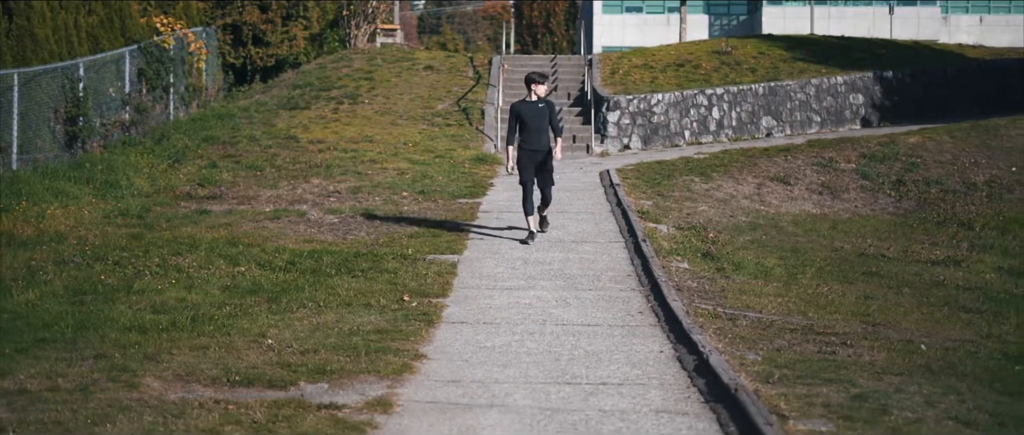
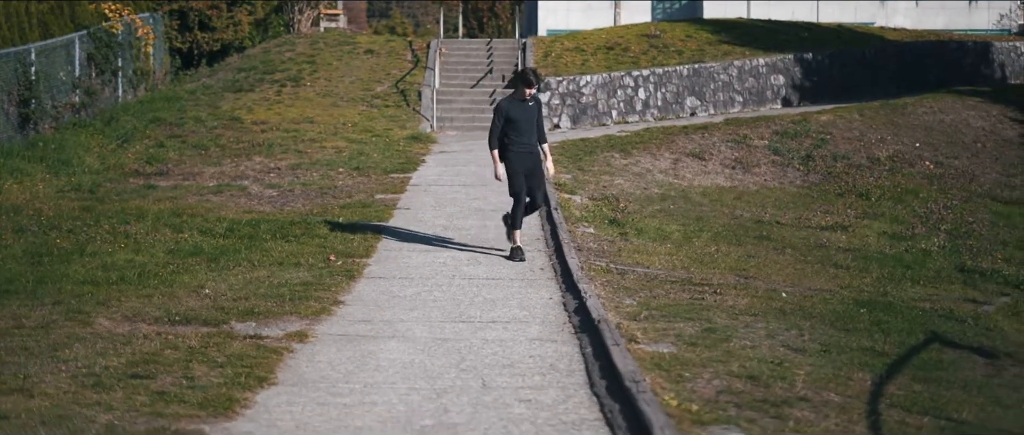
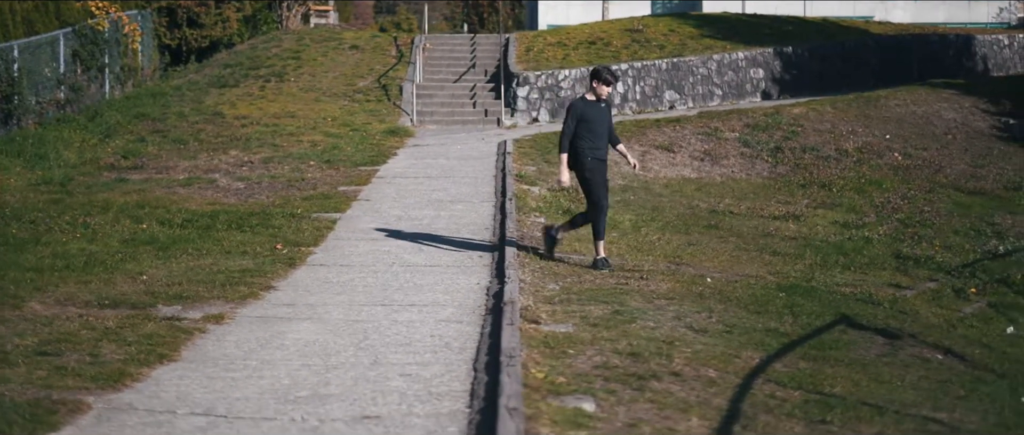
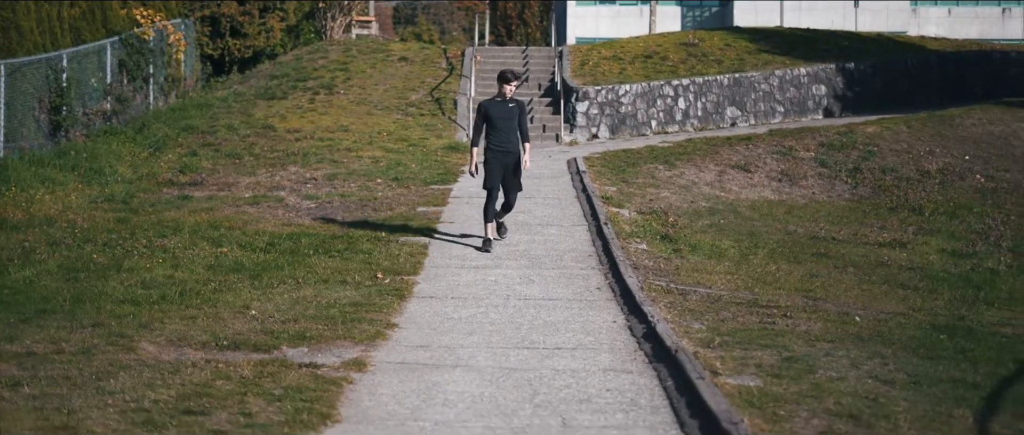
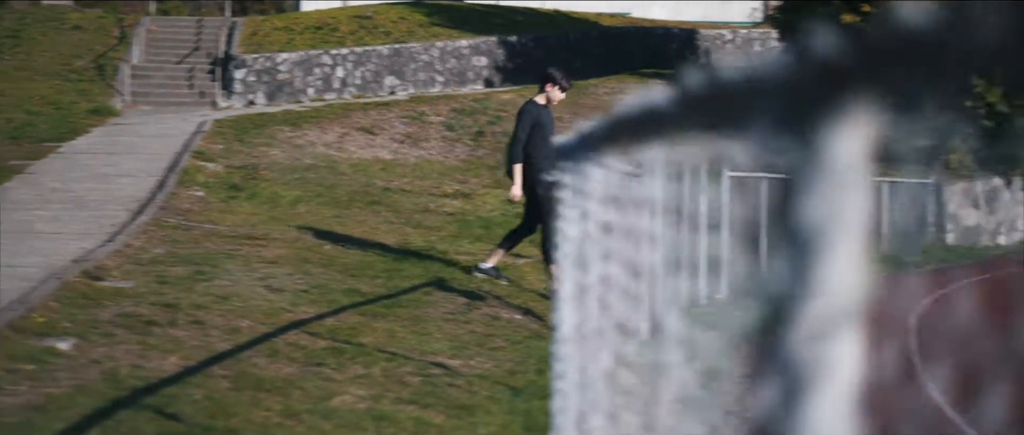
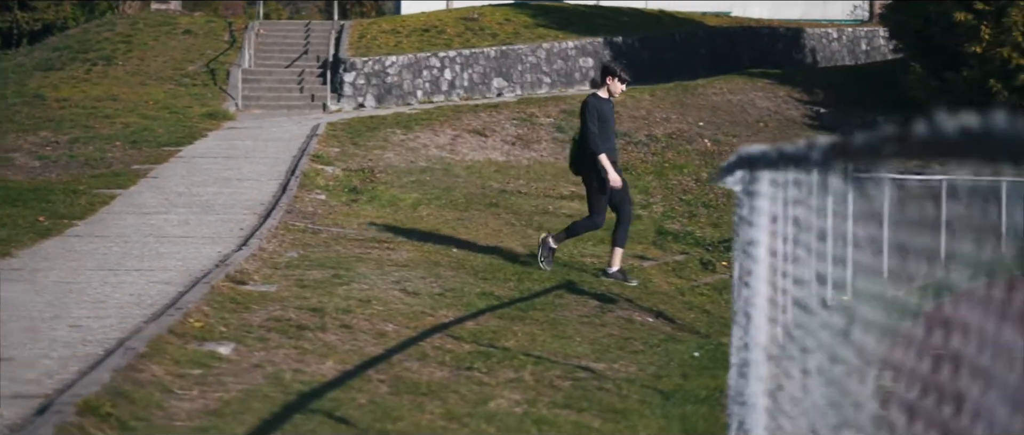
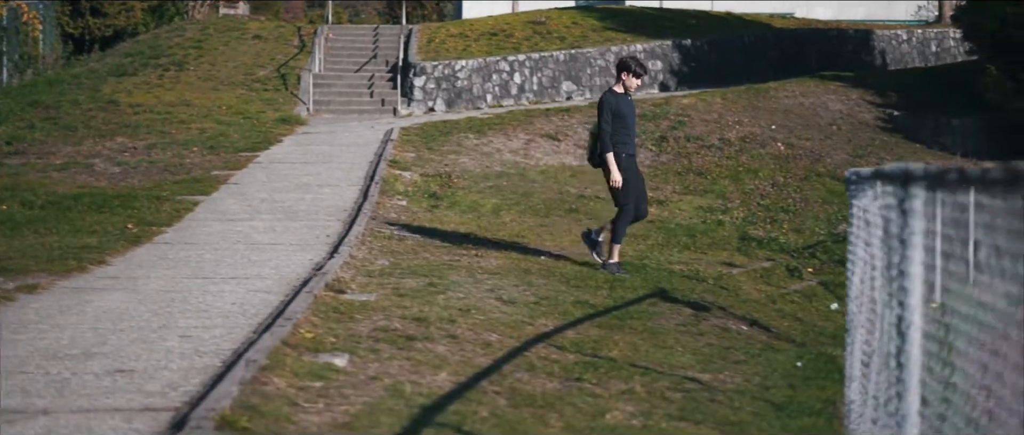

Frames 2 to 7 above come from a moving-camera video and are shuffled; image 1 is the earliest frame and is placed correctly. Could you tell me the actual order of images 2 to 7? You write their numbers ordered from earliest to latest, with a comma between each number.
4, 2, 3, 7, 6, 5
